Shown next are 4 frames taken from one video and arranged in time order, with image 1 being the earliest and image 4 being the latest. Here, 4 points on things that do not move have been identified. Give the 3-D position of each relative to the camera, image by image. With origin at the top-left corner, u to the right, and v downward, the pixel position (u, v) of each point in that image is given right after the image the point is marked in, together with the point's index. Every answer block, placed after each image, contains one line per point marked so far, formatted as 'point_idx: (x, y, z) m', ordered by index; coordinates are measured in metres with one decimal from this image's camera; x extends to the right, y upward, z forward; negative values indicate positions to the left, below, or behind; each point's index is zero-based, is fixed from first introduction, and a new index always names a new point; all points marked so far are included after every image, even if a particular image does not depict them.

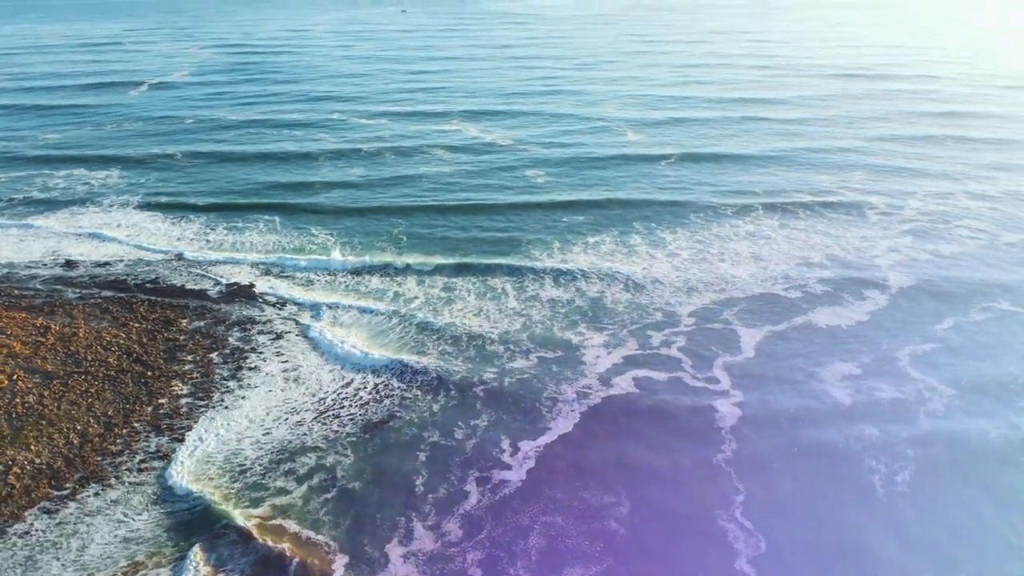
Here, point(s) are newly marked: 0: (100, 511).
0: (-9.8, -5.3, +16.5) m
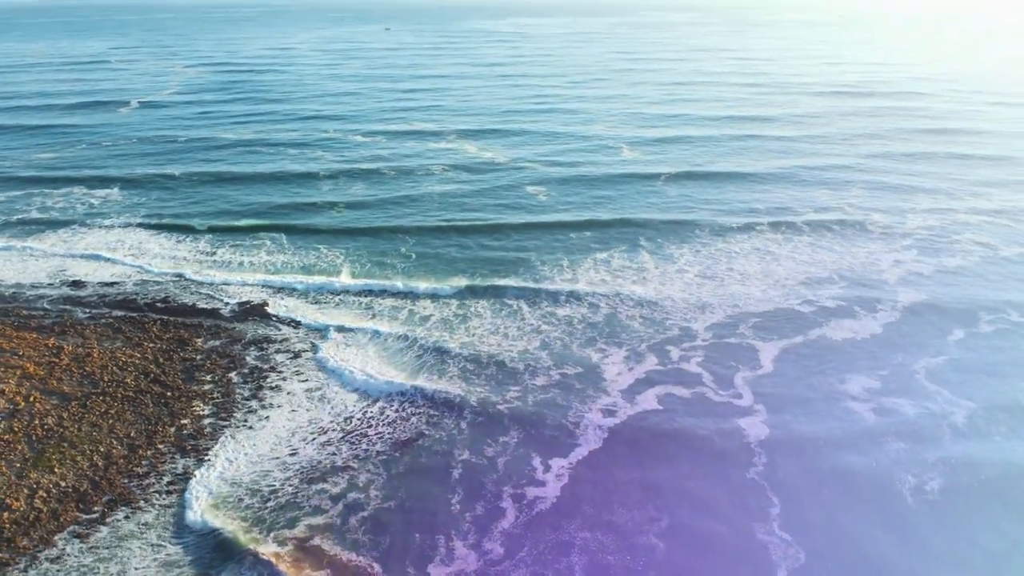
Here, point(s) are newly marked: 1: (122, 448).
0: (-9.0, -5.7, +16.2) m
1: (-10.8, -4.4, +19.3) m
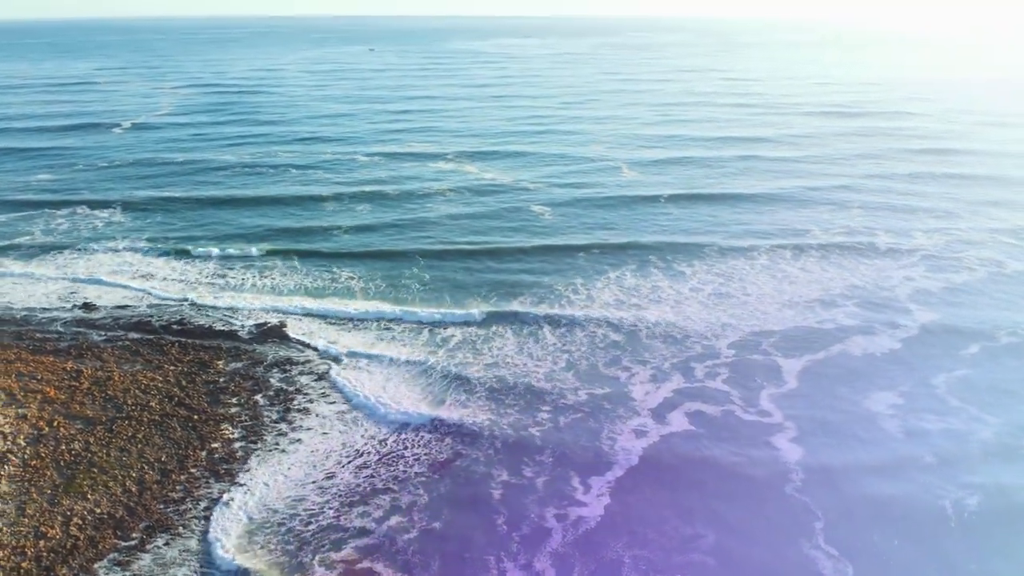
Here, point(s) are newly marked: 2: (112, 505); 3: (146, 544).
0: (-7.9, -6.2, +15.9) m
1: (-9.7, -5.0, +18.9) m
2: (-10.1, -5.5, +17.6) m
3: (-8.8, -6.0, +16.5) m
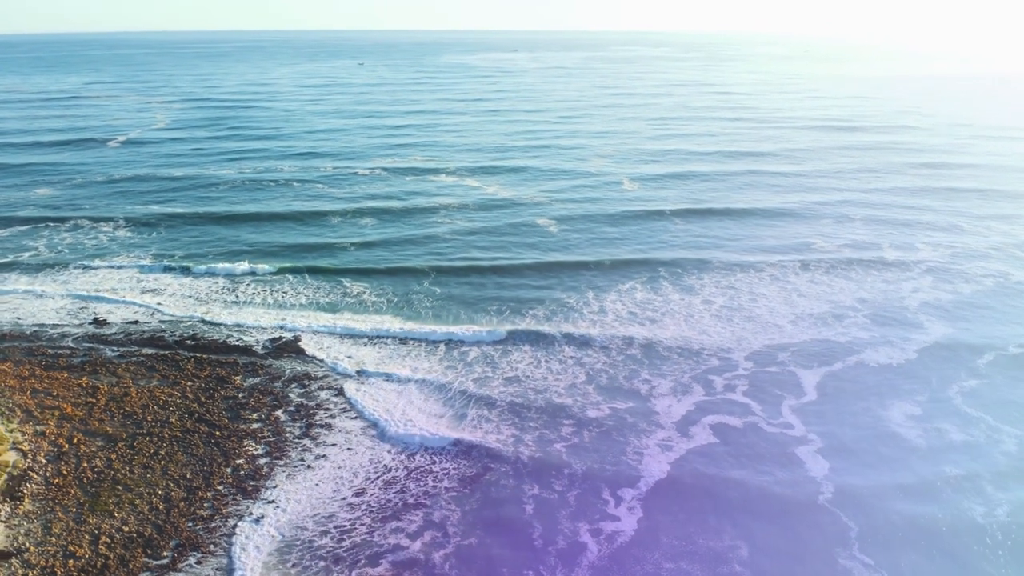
0: (-7.0, -6.6, +15.6) m
1: (-8.9, -5.4, +18.7) m
2: (-9.3, -5.9, +17.4) m
3: (-7.9, -6.4, +16.2) m
